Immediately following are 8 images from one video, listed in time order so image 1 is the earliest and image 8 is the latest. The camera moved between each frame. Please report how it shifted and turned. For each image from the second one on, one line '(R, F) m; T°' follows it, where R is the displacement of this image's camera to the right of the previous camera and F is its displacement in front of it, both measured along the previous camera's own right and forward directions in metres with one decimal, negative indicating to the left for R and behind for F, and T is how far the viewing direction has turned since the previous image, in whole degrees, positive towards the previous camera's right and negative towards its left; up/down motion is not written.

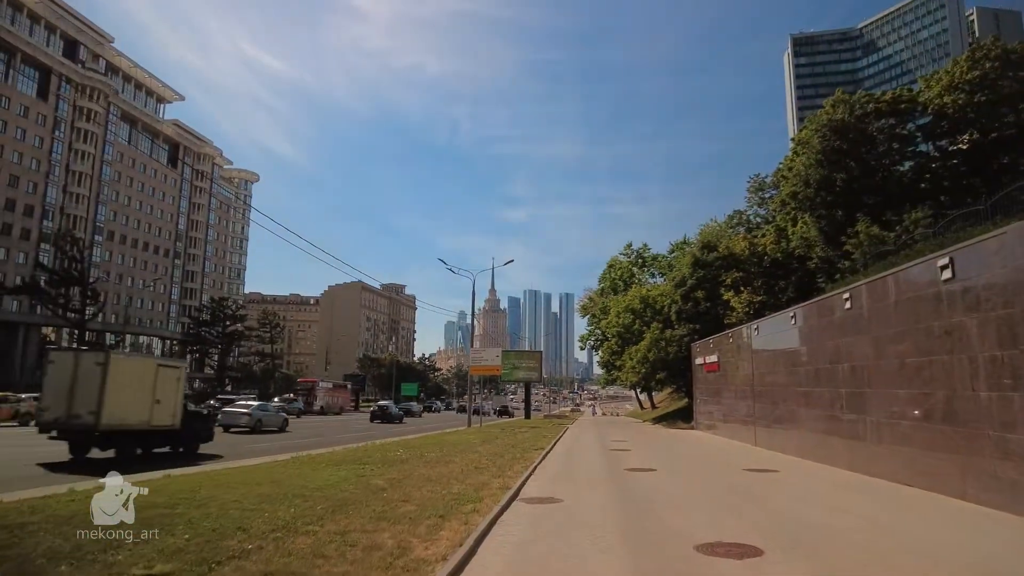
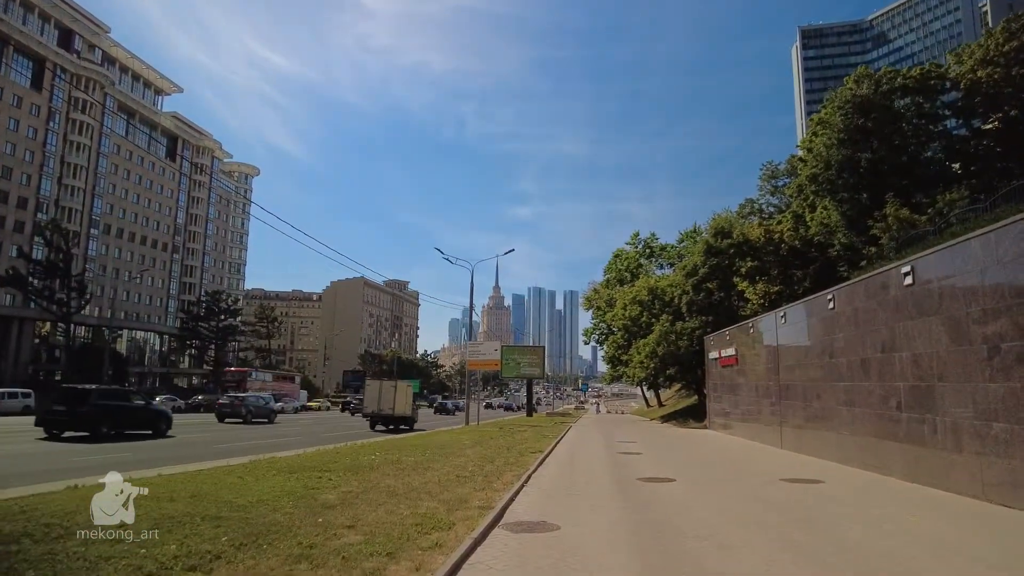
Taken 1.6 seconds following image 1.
(+0.3, +2.5) m; 0°
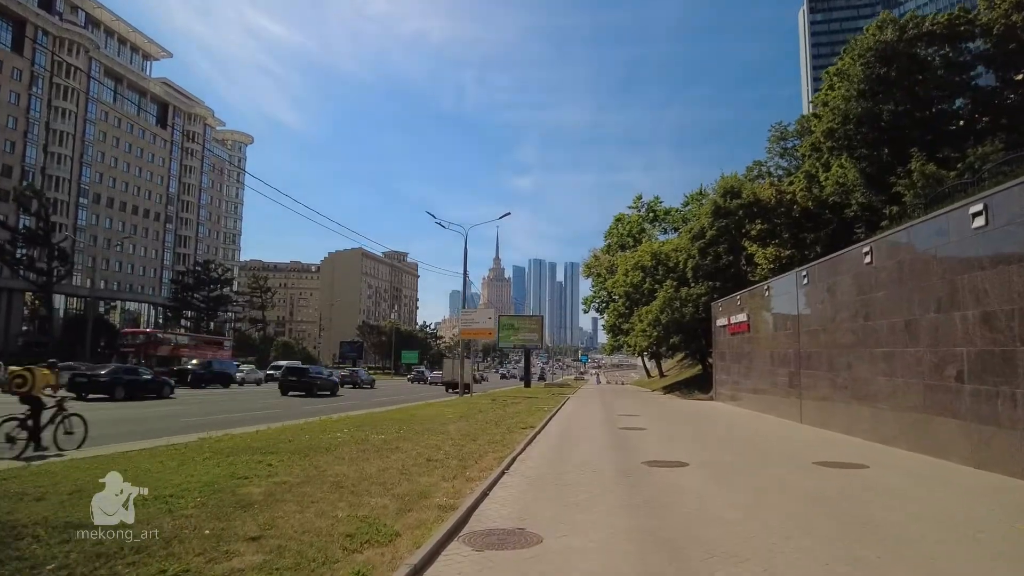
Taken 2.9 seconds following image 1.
(+0.3, +2.2) m; 0°
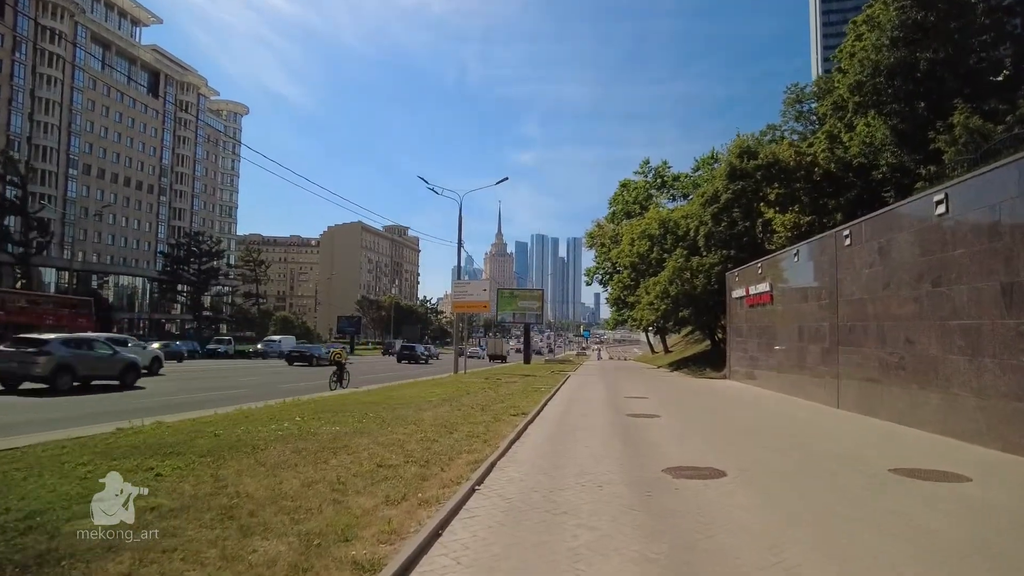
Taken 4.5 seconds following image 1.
(+0.3, +2.7) m; 0°
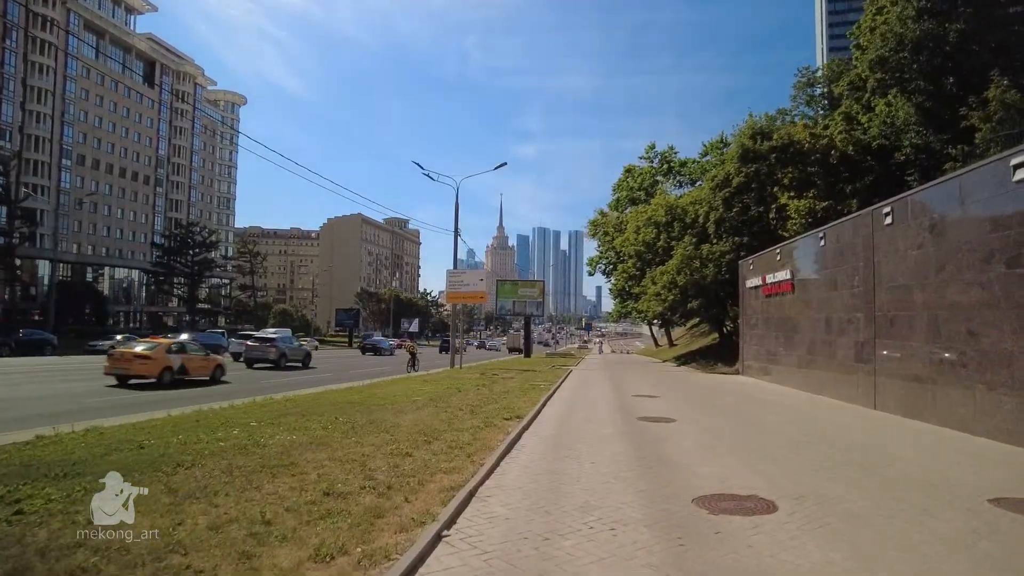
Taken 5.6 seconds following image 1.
(+0.2, +1.8) m; 0°
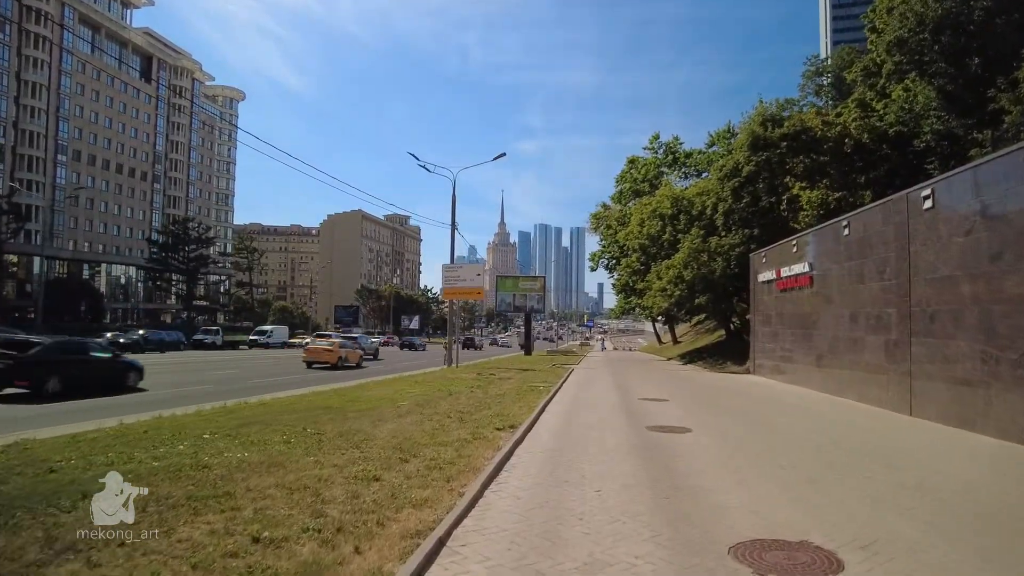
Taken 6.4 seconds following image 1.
(+0.1, +1.4) m; 0°
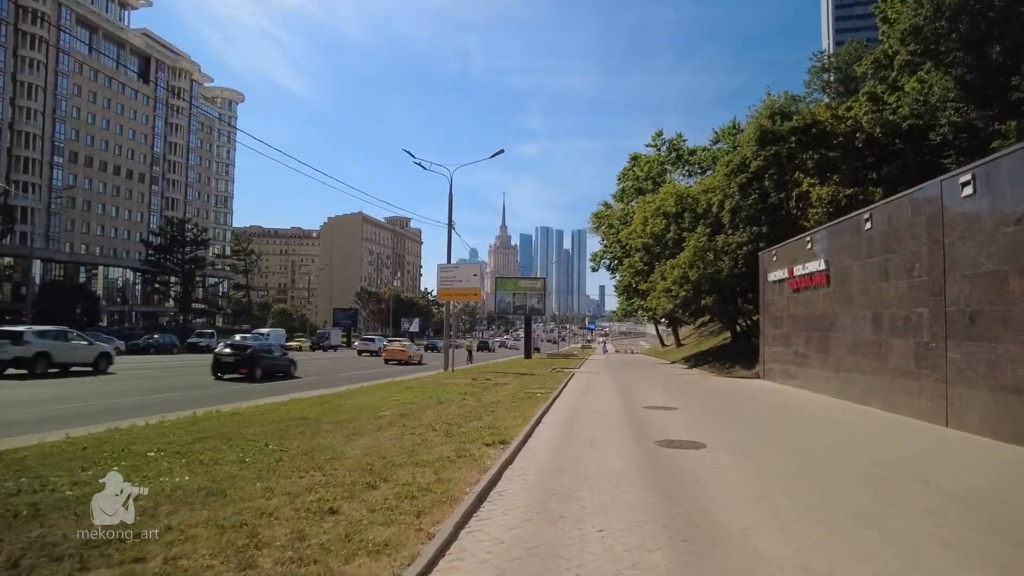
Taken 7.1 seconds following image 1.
(+0.1, +1.2) m; 0°
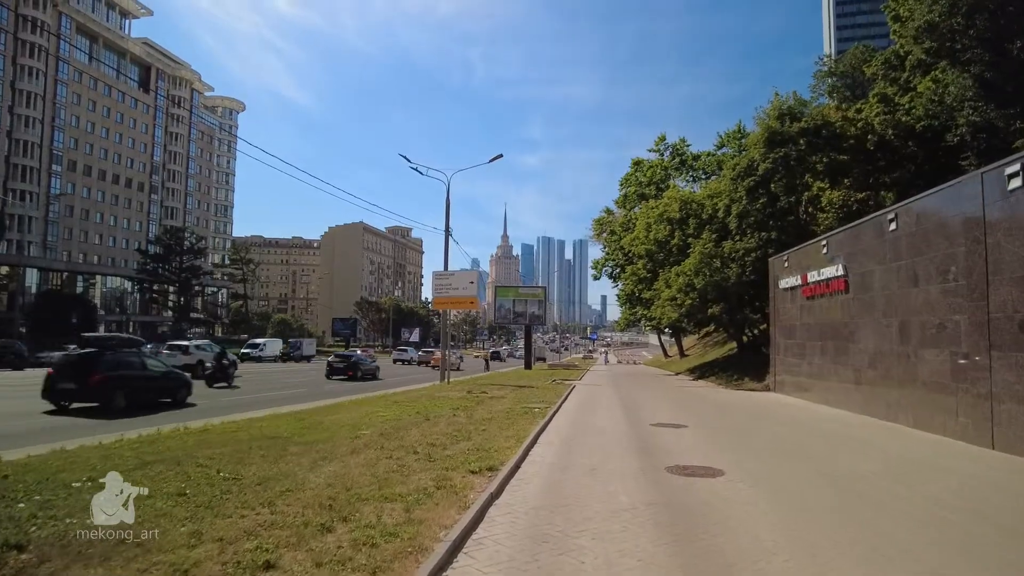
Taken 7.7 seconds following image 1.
(+0.1, +1.2) m; 0°
